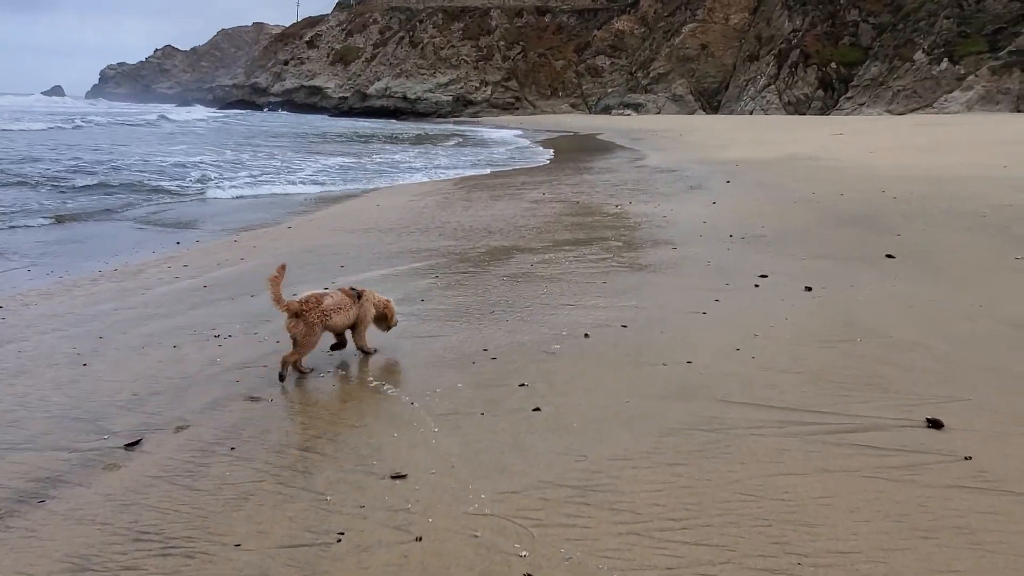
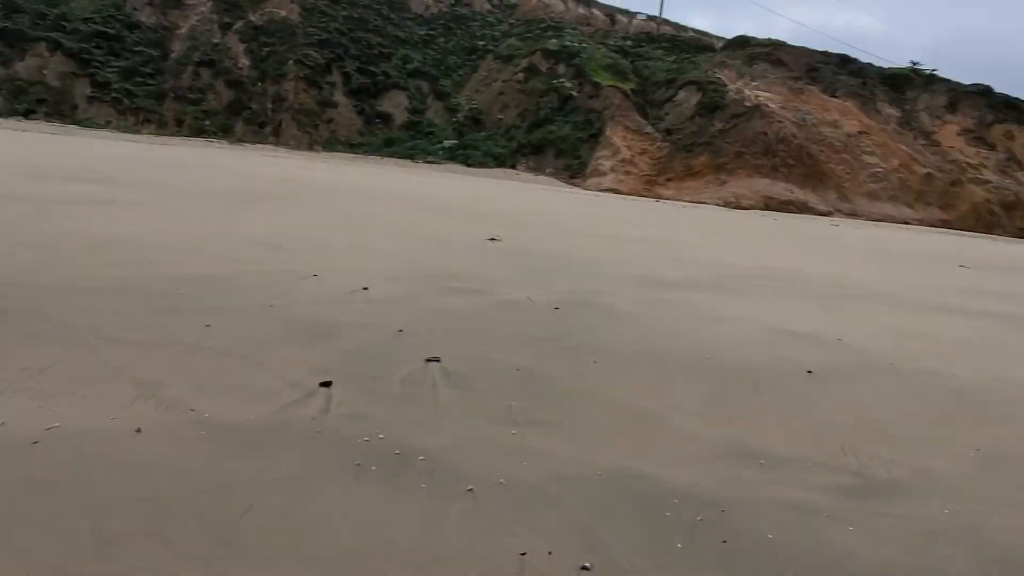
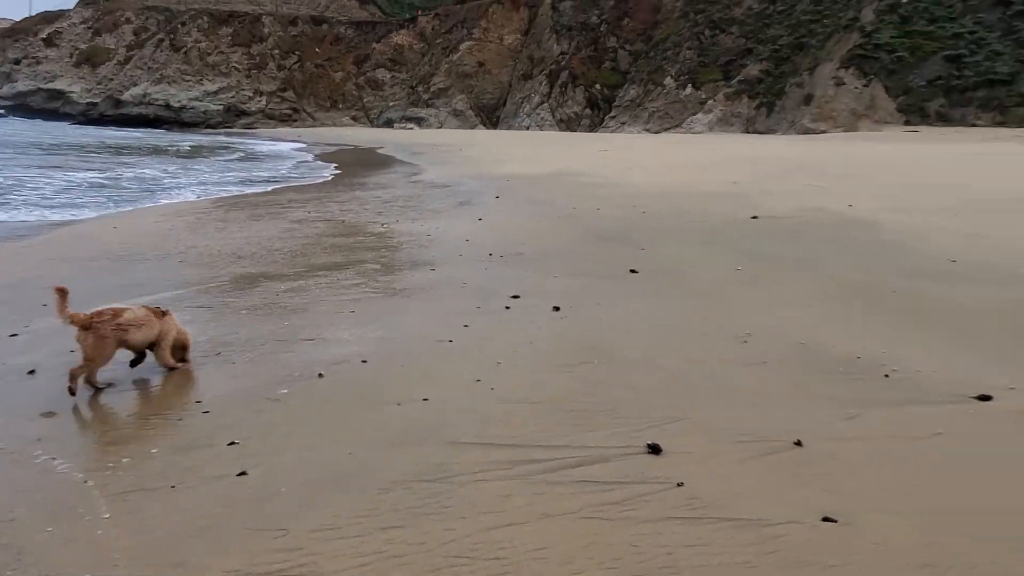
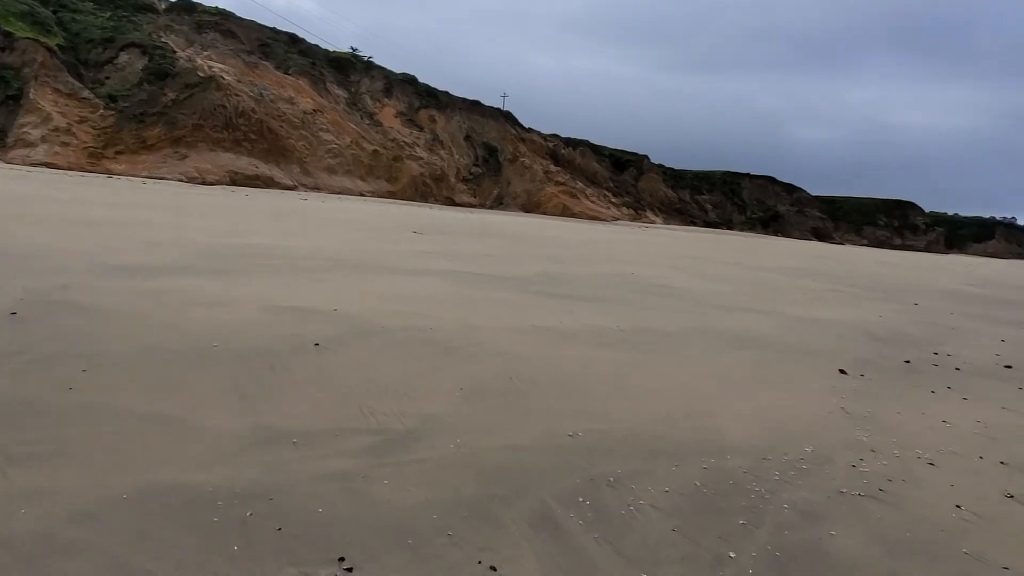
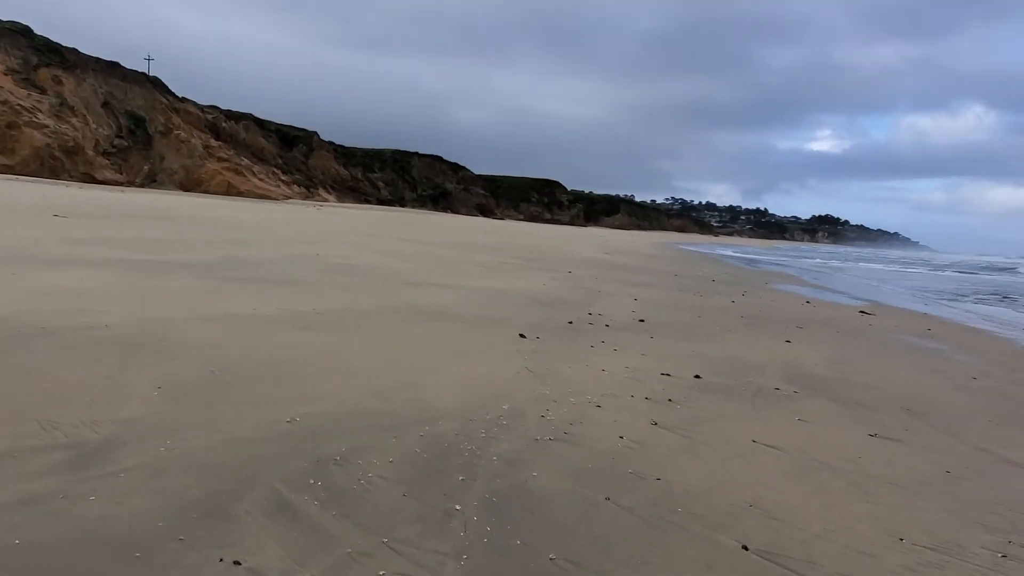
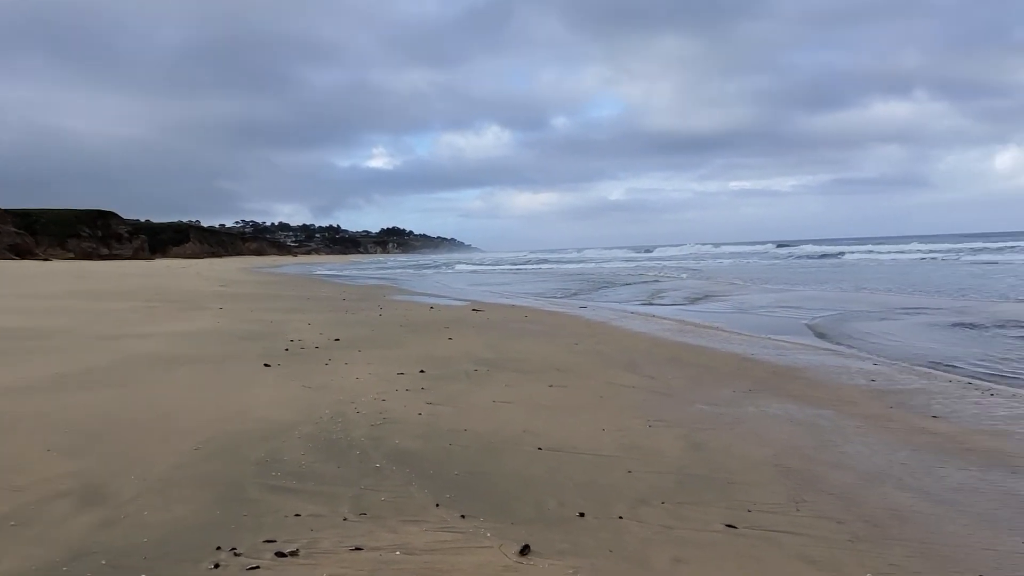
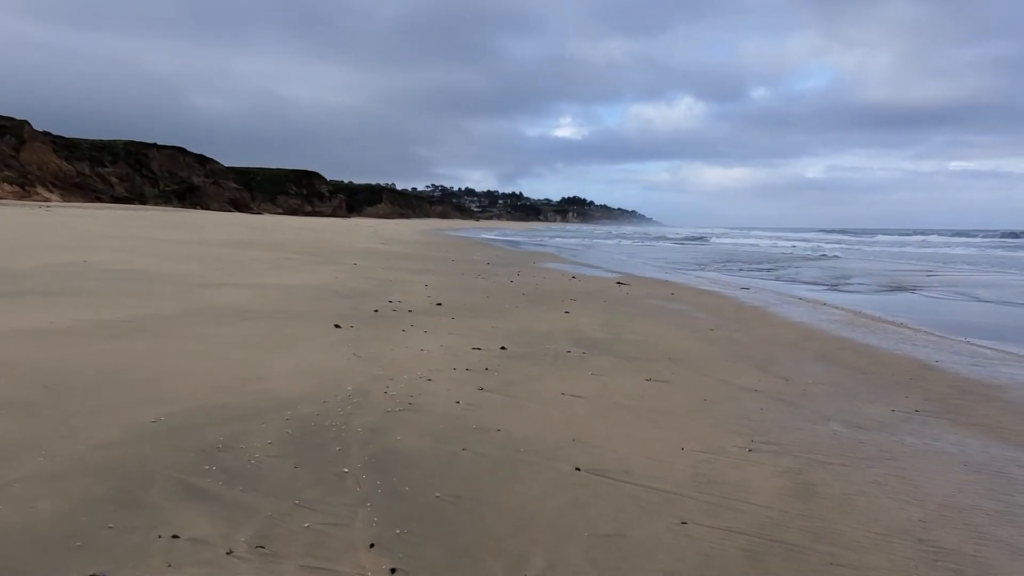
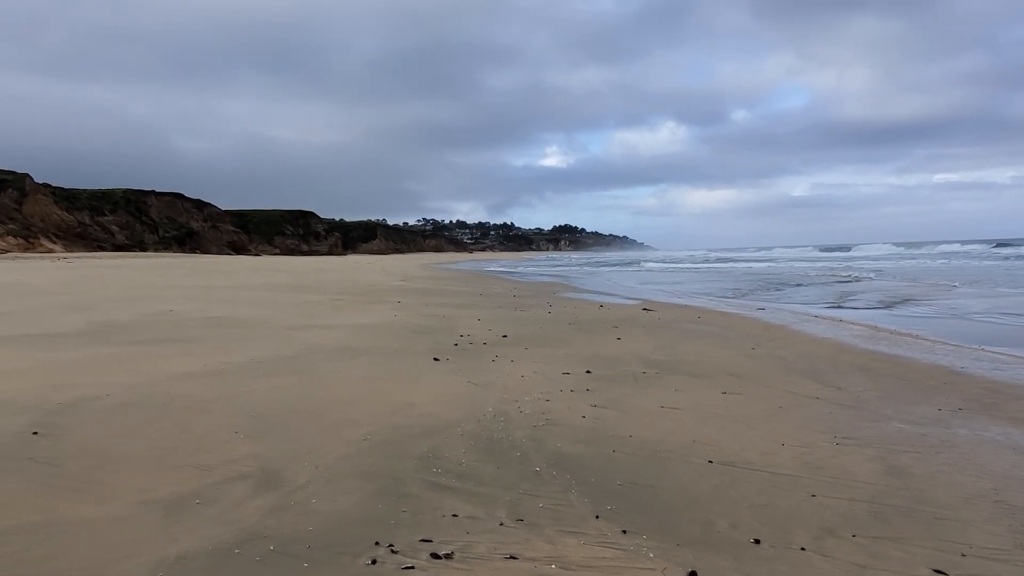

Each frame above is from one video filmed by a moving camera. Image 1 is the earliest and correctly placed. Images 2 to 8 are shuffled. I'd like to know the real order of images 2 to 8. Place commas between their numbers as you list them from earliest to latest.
3, 2, 4, 5, 7, 8, 6
